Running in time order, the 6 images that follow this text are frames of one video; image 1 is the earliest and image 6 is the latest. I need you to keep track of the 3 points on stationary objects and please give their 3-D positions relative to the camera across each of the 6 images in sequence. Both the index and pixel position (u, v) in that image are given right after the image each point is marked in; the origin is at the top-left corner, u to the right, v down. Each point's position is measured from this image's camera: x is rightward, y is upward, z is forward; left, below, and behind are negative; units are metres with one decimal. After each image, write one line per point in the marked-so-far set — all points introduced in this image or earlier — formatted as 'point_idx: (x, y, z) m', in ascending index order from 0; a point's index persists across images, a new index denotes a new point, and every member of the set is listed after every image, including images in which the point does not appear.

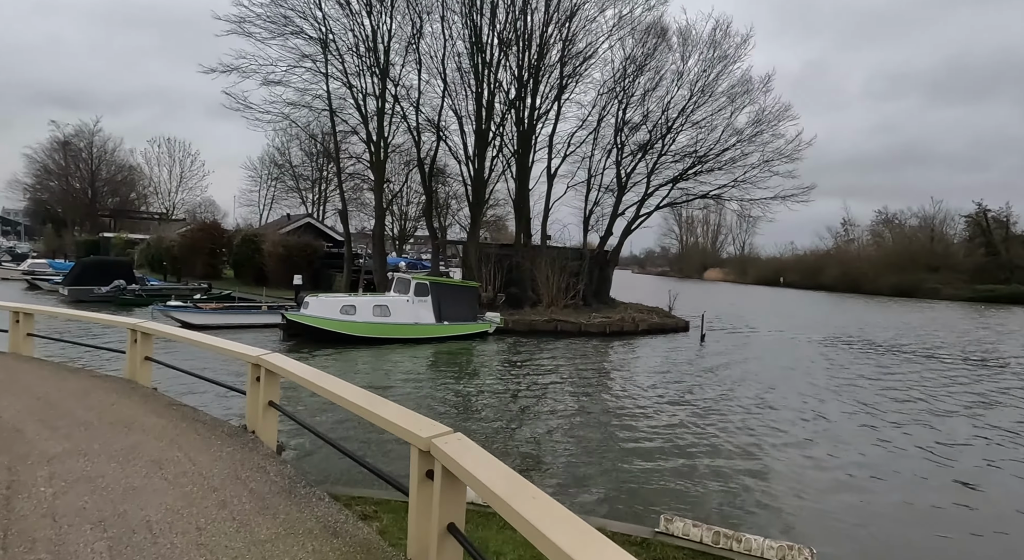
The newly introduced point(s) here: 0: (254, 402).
0: (-2.3, -1.1, +5.6) m
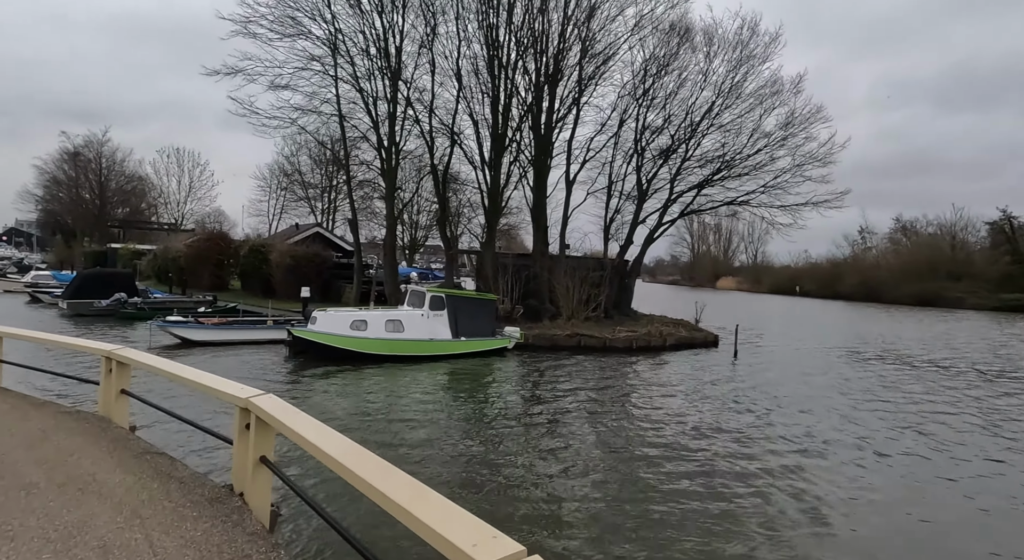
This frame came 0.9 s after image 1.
0: (-1.9, -1.3, +4.5) m
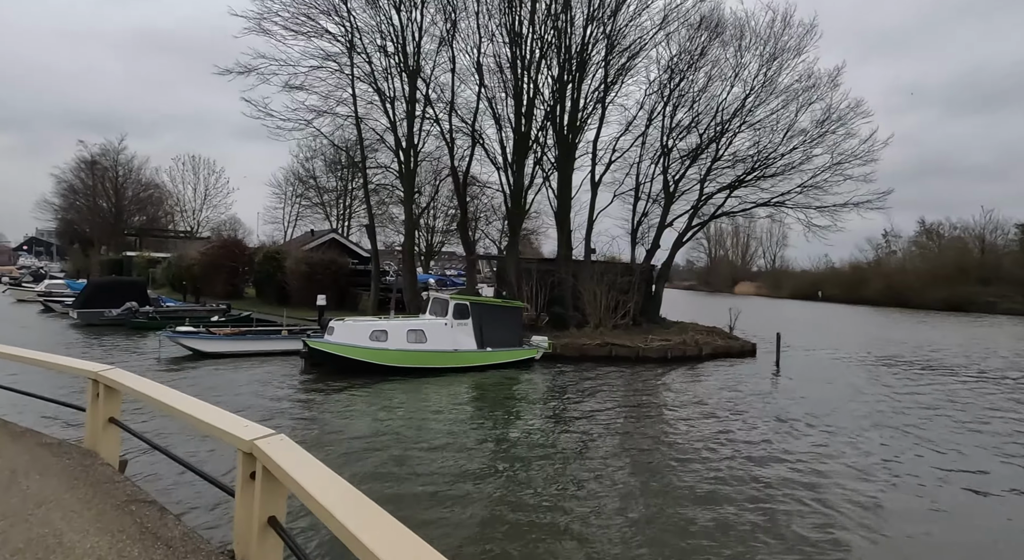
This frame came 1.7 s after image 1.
0: (-1.5, -1.3, +3.5) m
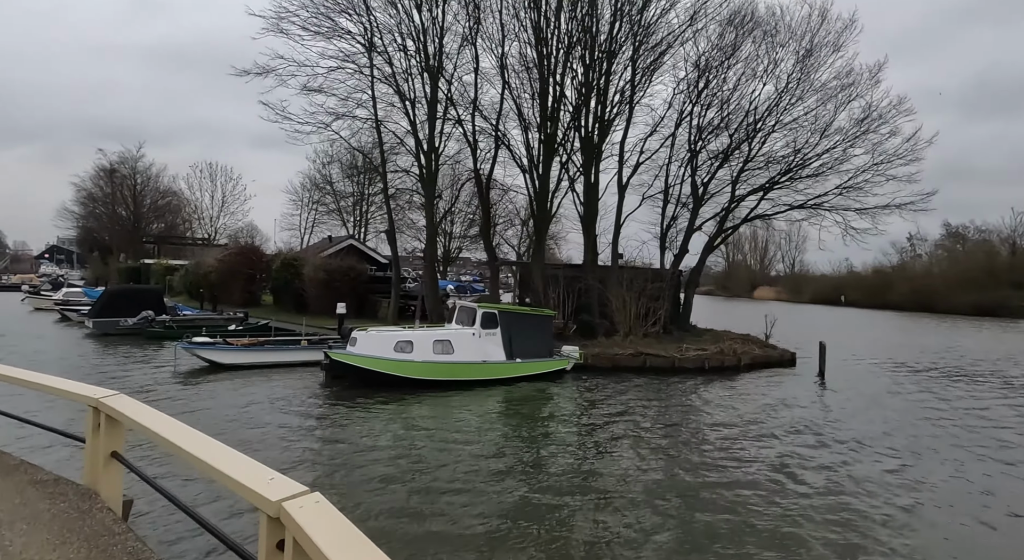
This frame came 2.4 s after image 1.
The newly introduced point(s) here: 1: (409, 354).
0: (-1.0, -1.4, +2.7) m
1: (-2.5, -1.7, +14.7) m
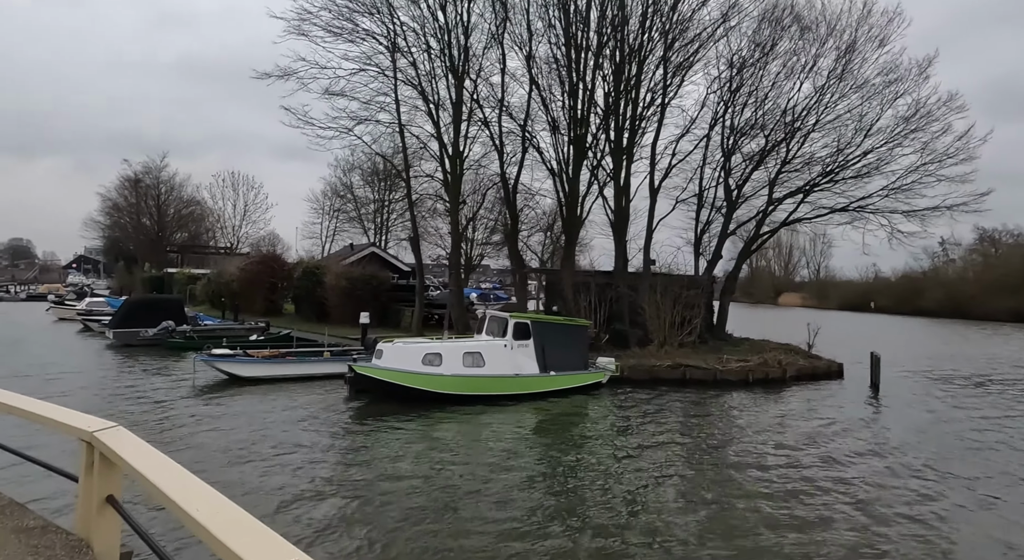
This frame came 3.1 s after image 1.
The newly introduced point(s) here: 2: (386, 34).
0: (-0.7, -1.4, +1.9) m
1: (-1.7, -1.9, +13.9) m
2: (-4.0, +7.7, +19.5) m
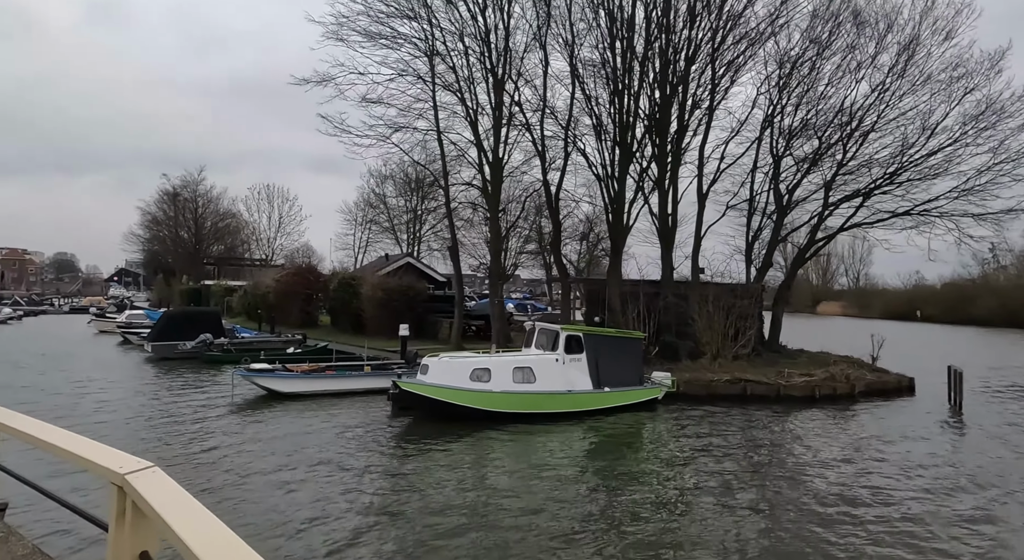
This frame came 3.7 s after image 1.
0: (-0.1, -1.5, +1.2) m
1: (-0.6, -2.2, +13.2) m
2: (-2.7, +7.4, +19.0) m
